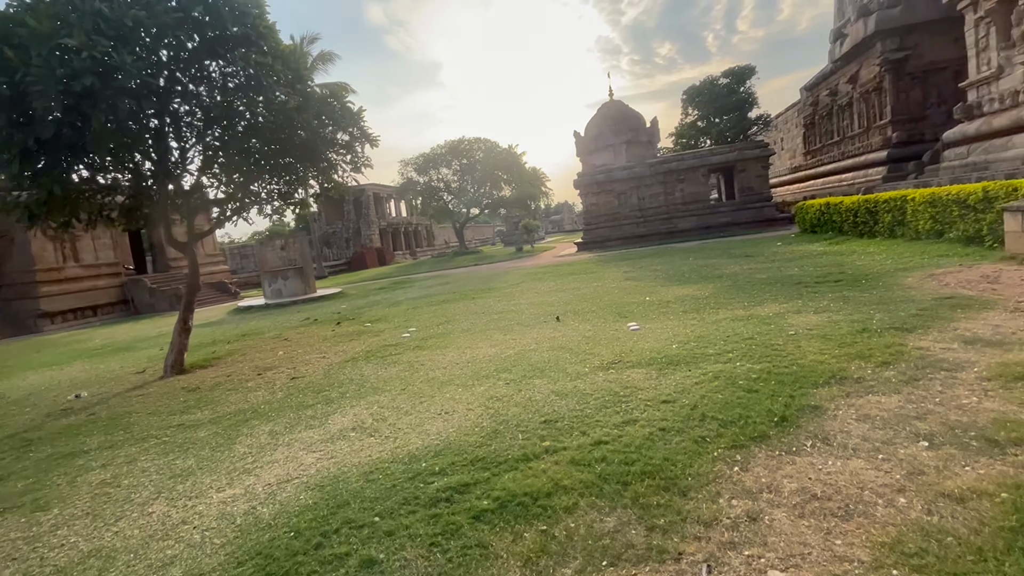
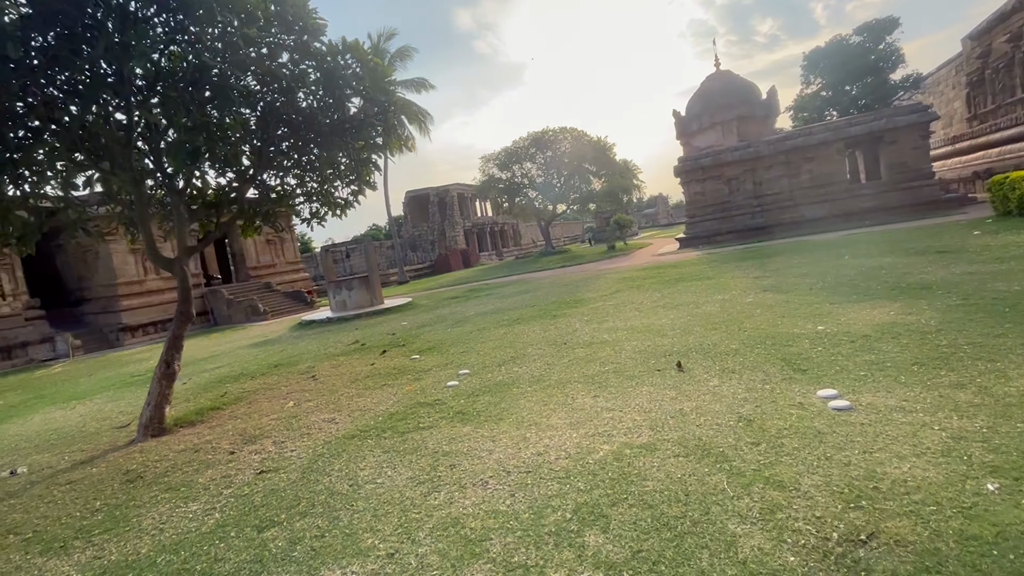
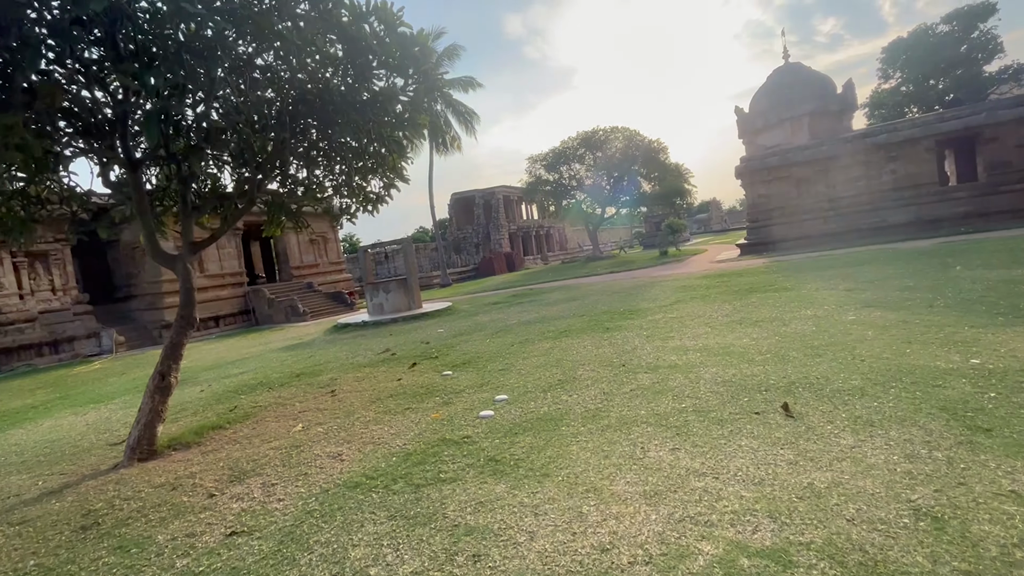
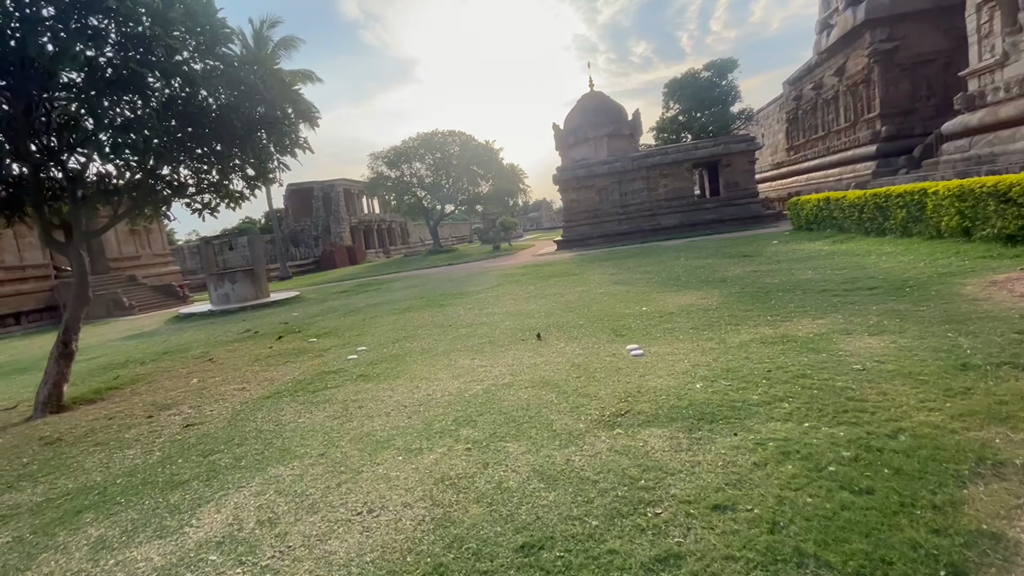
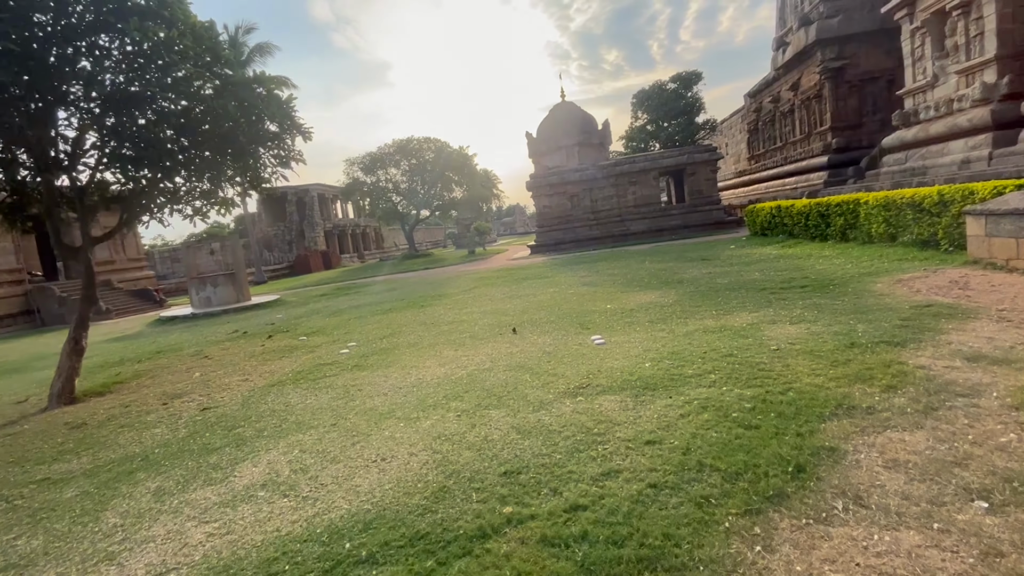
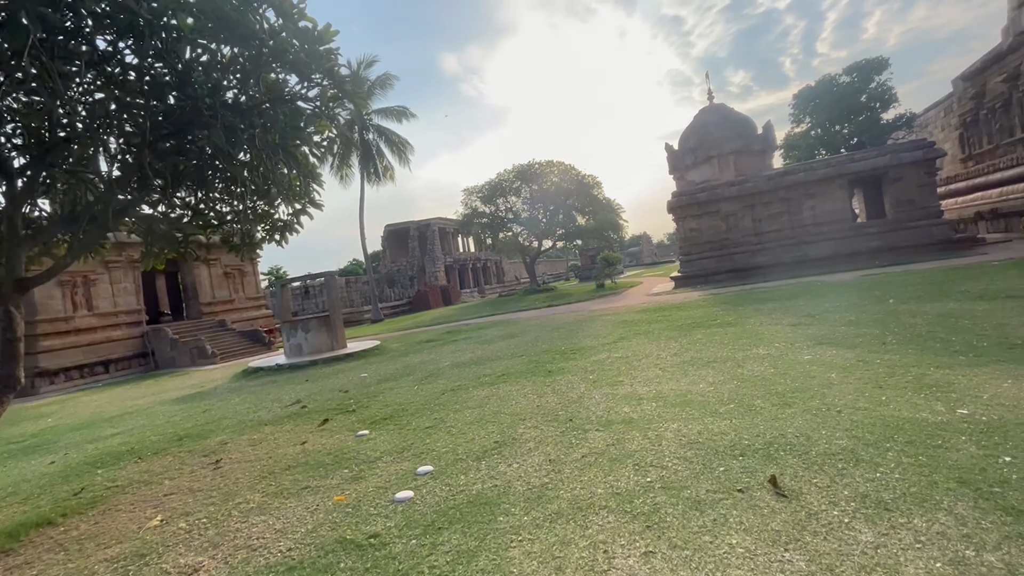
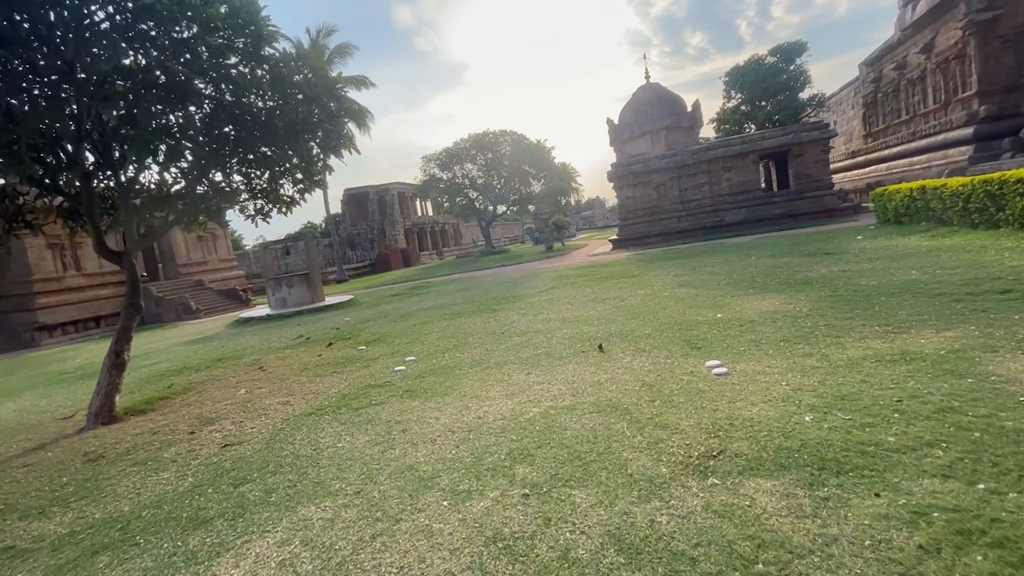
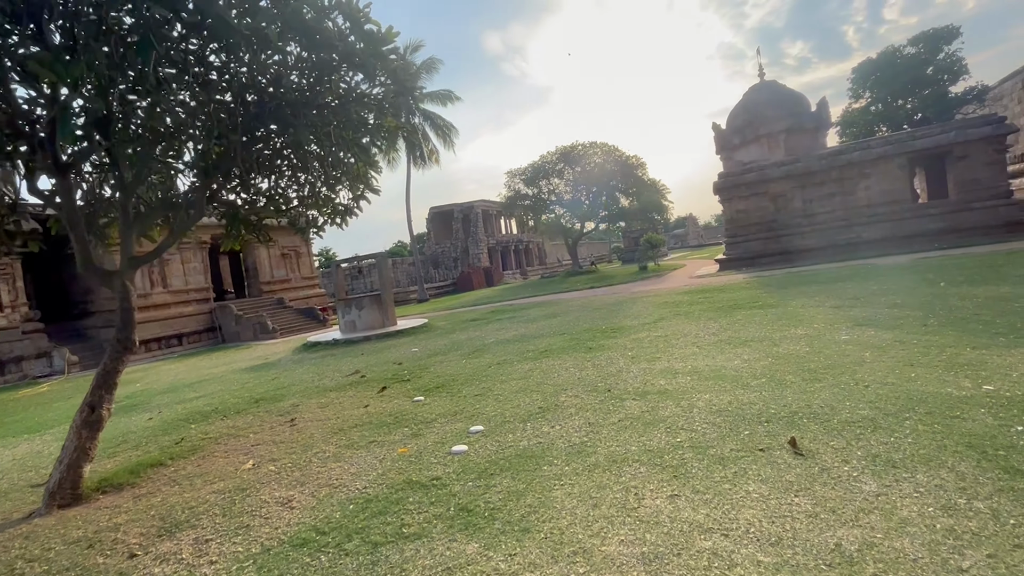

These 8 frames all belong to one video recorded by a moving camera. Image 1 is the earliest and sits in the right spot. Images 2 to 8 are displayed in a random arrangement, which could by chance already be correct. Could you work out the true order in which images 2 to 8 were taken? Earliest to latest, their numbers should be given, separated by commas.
5, 4, 7, 2, 3, 8, 6
